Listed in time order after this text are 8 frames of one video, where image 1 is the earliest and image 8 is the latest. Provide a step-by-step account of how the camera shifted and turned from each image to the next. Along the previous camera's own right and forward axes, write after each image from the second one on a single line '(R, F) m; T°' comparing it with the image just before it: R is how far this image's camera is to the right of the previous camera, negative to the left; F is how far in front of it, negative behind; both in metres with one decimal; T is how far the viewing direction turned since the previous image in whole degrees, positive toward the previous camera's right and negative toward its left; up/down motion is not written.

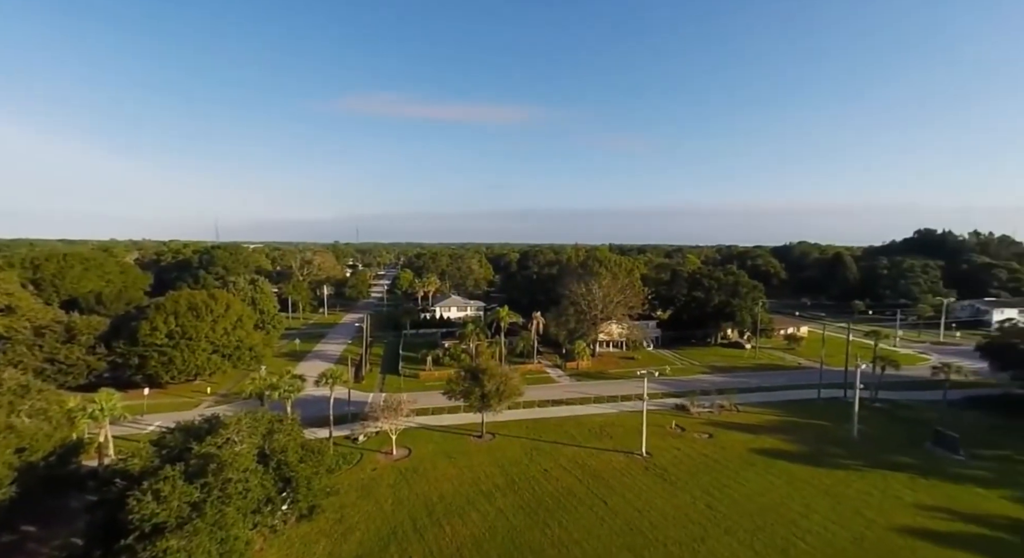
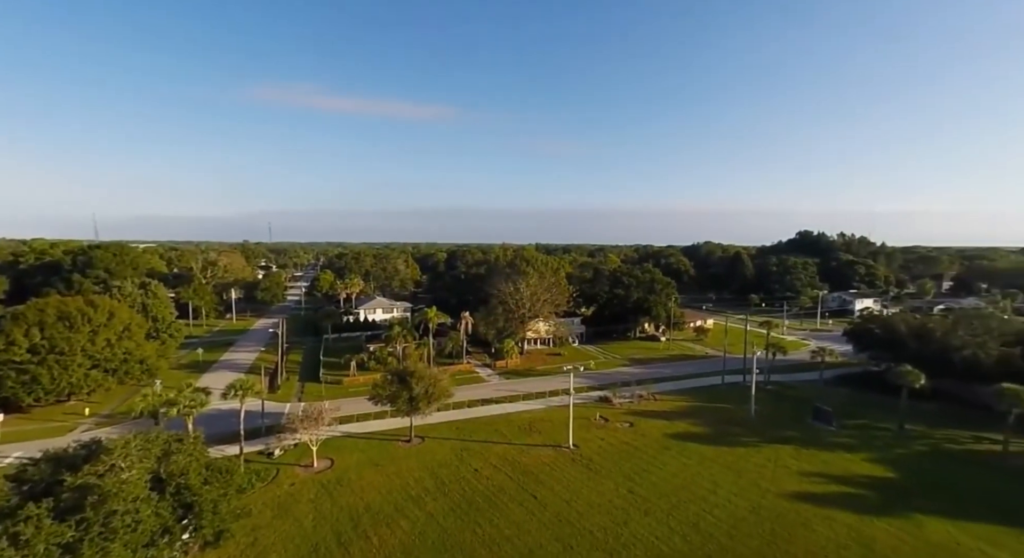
(+0.1, +0.5) m; +8°
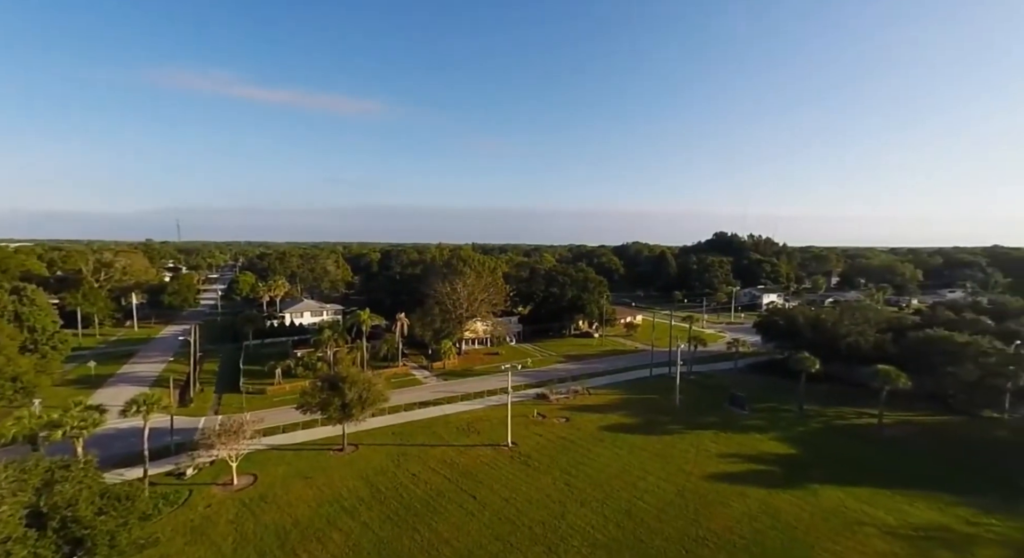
(+0.1, +0.5) m; +7°
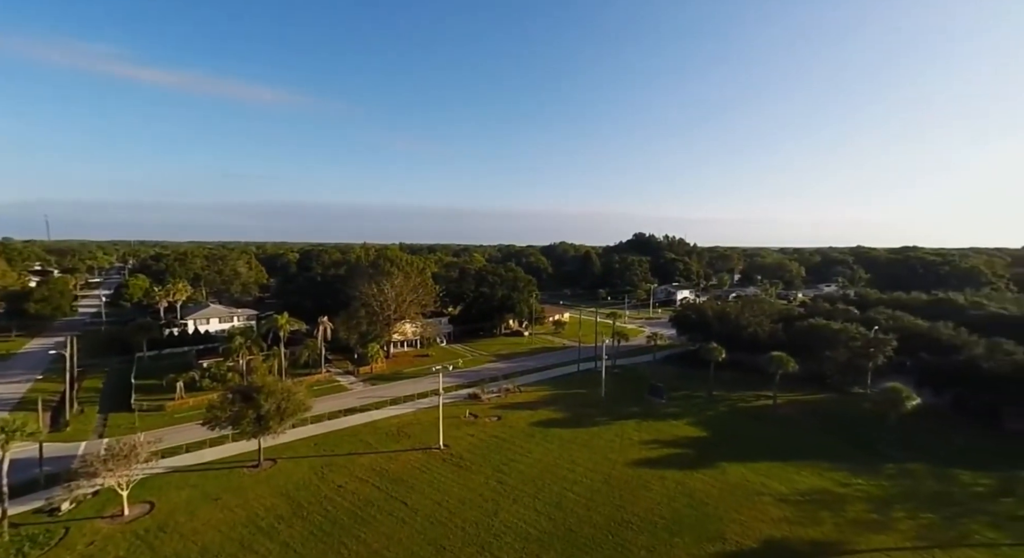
(+0.1, +0.8) m; +8°
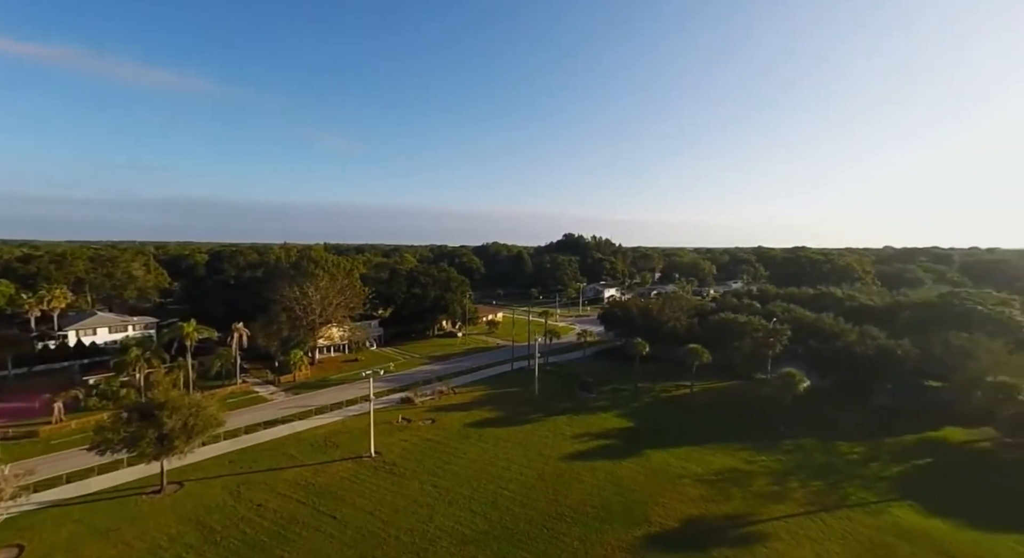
(+0.1, +1.1) m; +8°
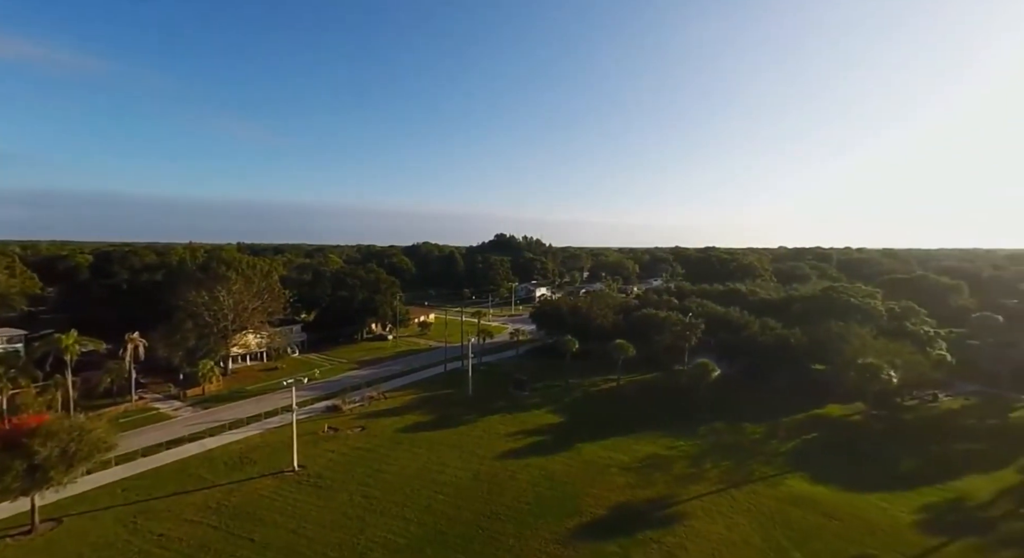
(+0.1, +1.6) m; +8°
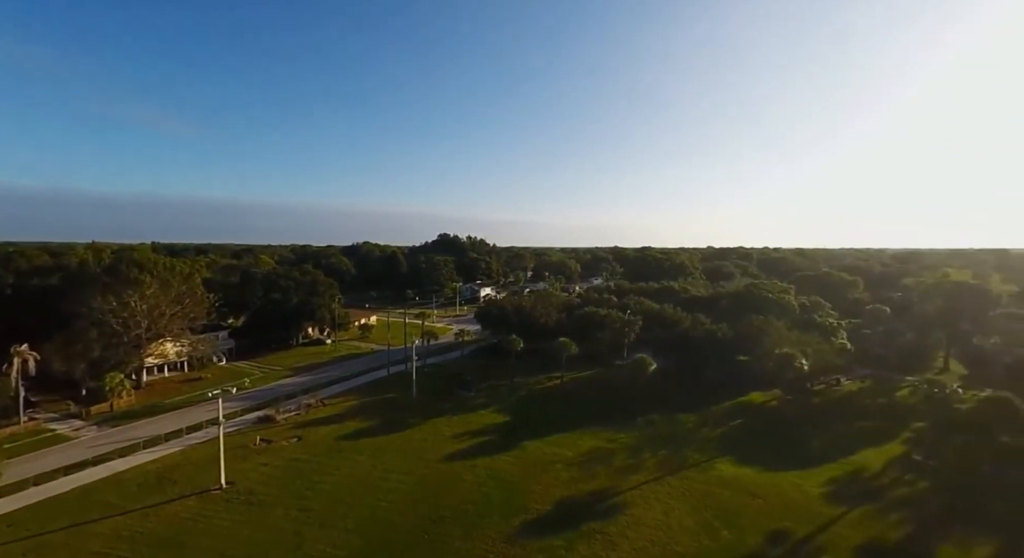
(+0.1, +1.8) m; +6°
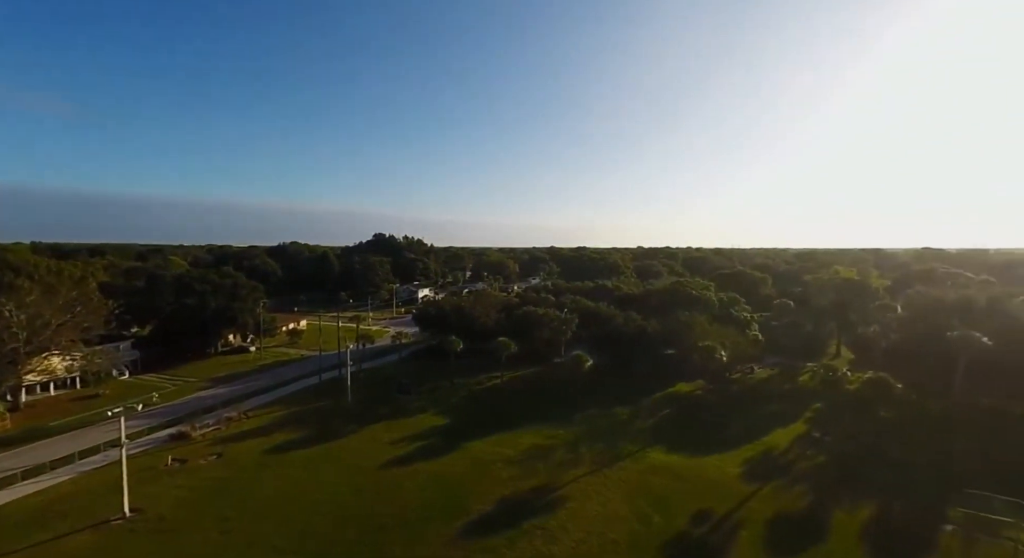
(+0.8, +1.5) m; +7°
